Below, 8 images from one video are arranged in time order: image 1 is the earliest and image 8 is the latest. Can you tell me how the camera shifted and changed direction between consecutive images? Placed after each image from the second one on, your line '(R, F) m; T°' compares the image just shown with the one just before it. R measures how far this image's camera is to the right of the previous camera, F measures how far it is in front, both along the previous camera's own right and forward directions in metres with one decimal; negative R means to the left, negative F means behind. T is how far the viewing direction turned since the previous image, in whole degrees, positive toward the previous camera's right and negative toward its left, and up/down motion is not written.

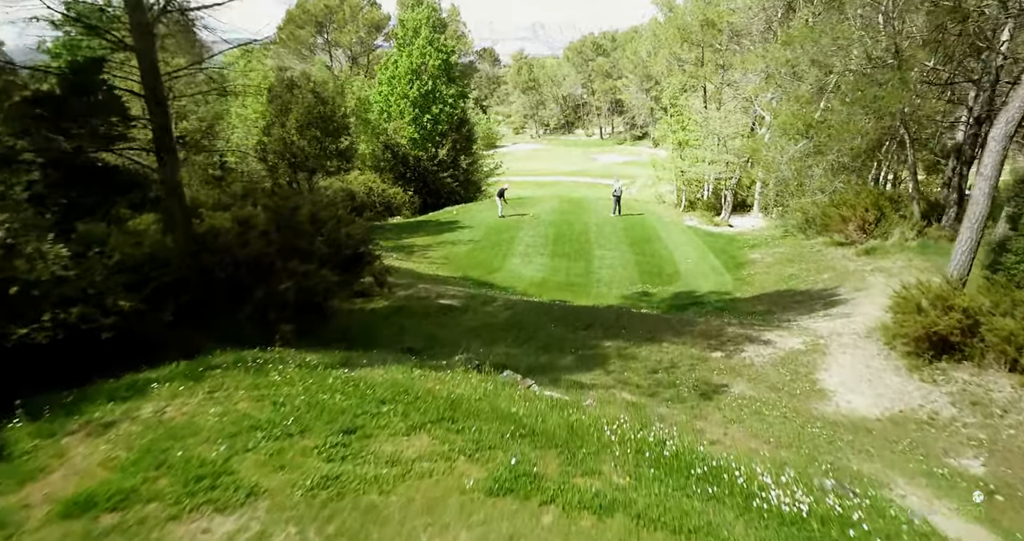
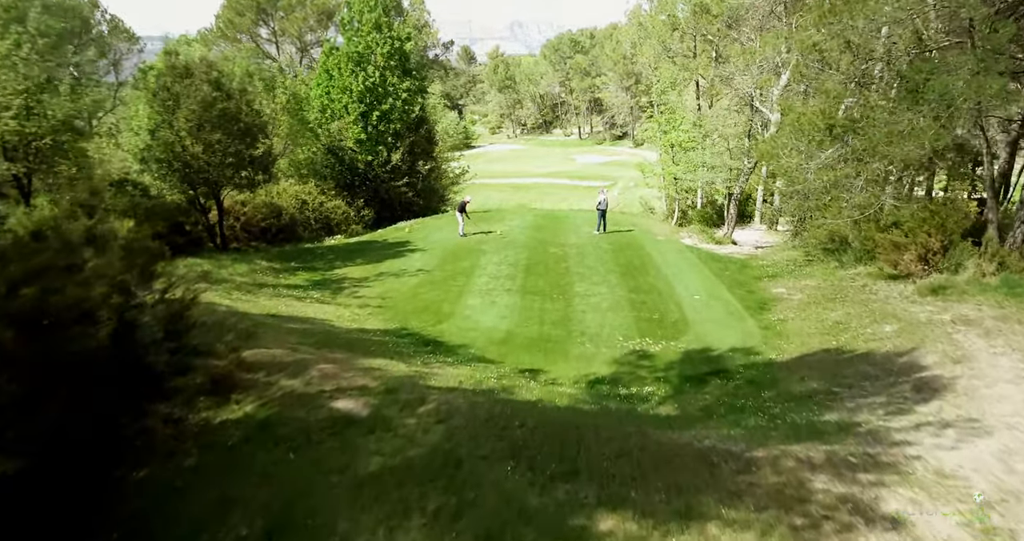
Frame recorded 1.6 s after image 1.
(+0.6, +6.0) m; +2°
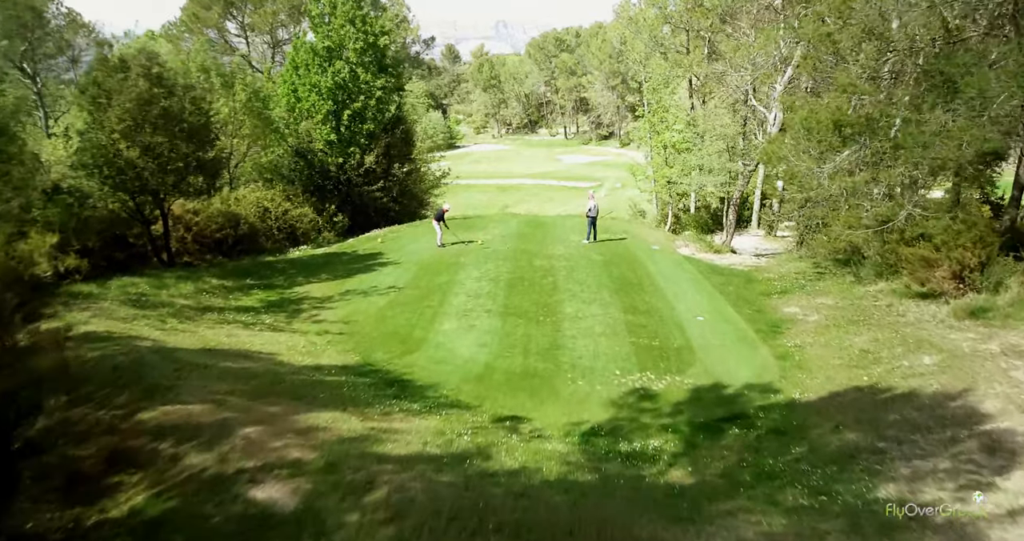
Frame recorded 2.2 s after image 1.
(+0.1, +2.4) m; +1°
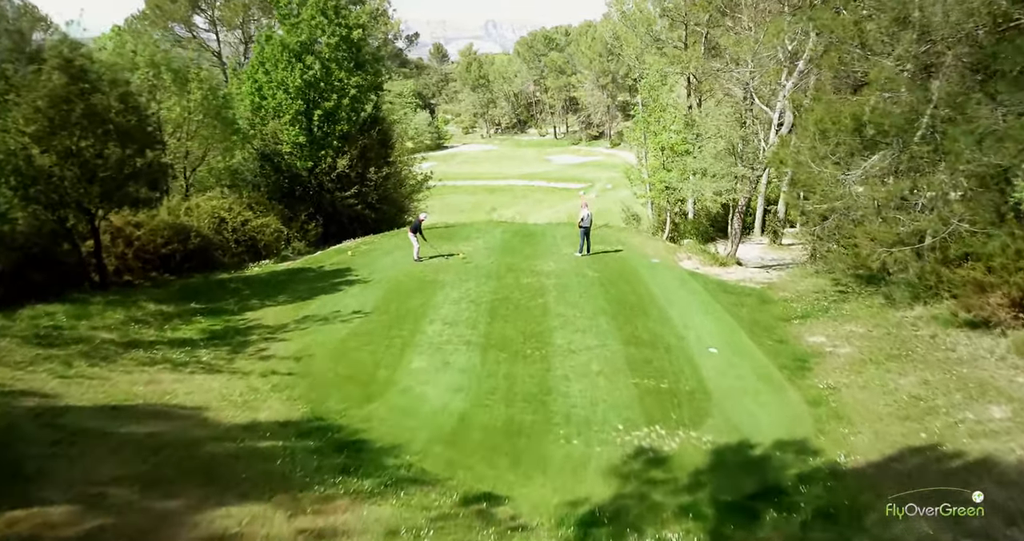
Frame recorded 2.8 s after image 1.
(+0.2, +2.6) m; +1°
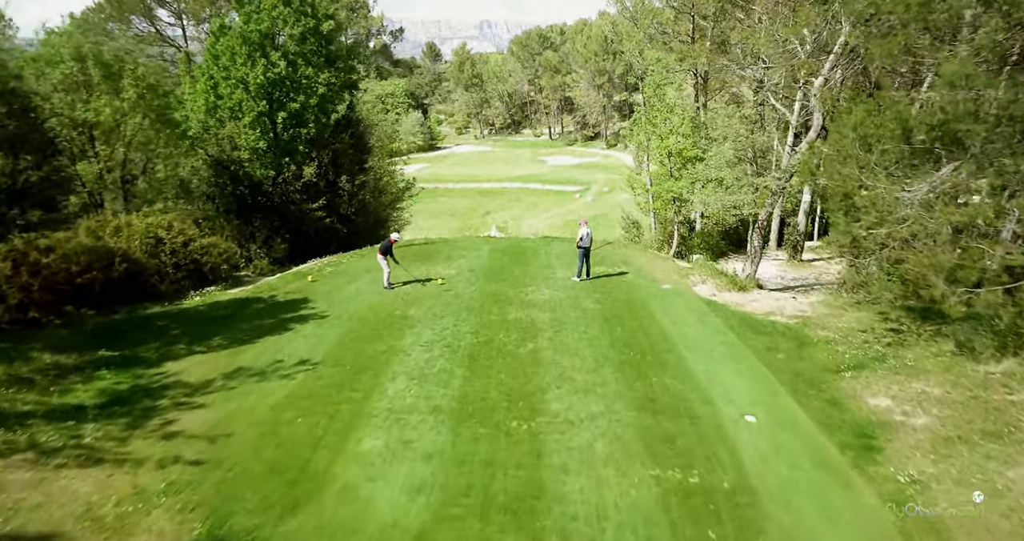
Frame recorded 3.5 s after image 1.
(+0.2, +3.5) m; 0°
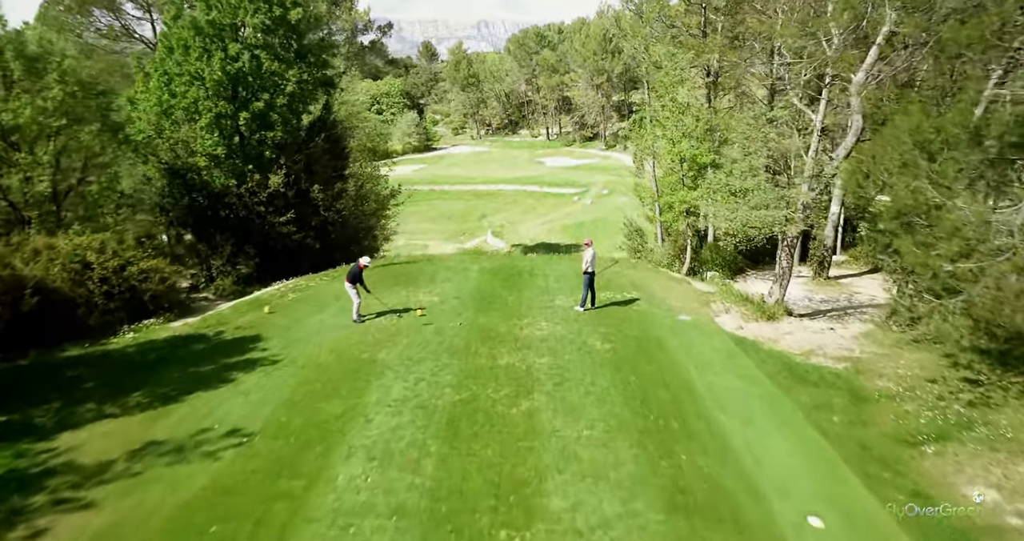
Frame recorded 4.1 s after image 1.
(+0.1, +3.2) m; 0°
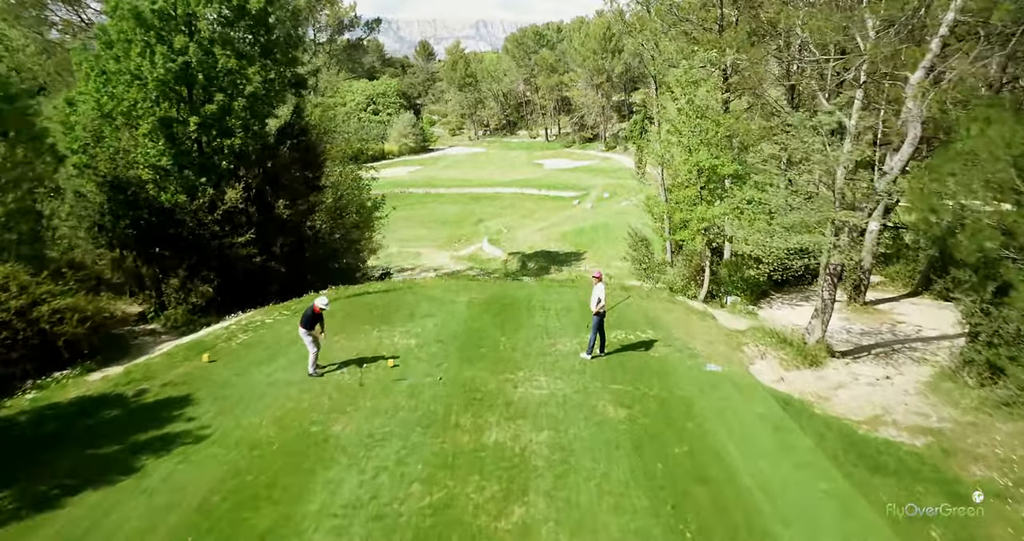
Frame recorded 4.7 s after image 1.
(+0.1, +3.2) m; 0°
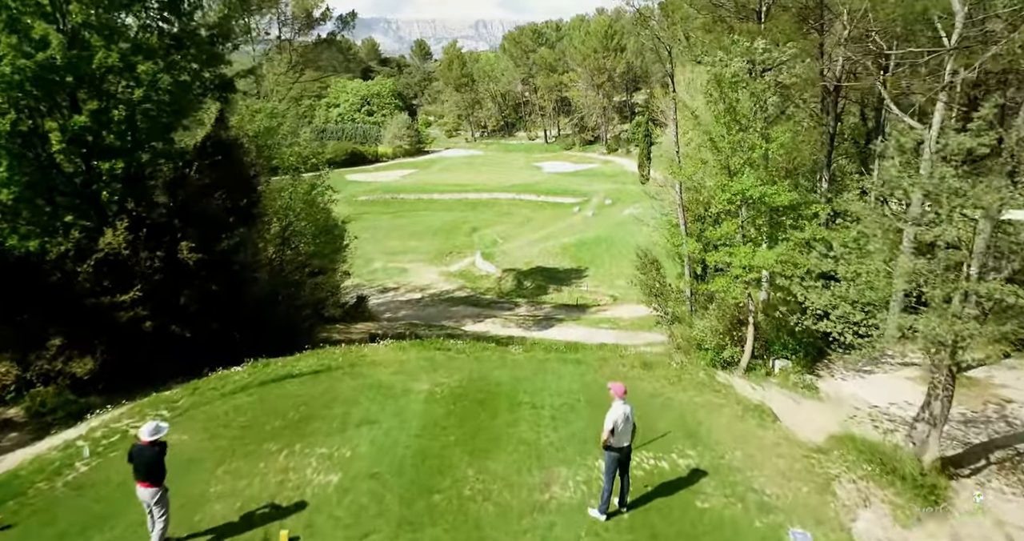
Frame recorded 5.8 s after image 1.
(+0.4, +5.6) m; 0°
